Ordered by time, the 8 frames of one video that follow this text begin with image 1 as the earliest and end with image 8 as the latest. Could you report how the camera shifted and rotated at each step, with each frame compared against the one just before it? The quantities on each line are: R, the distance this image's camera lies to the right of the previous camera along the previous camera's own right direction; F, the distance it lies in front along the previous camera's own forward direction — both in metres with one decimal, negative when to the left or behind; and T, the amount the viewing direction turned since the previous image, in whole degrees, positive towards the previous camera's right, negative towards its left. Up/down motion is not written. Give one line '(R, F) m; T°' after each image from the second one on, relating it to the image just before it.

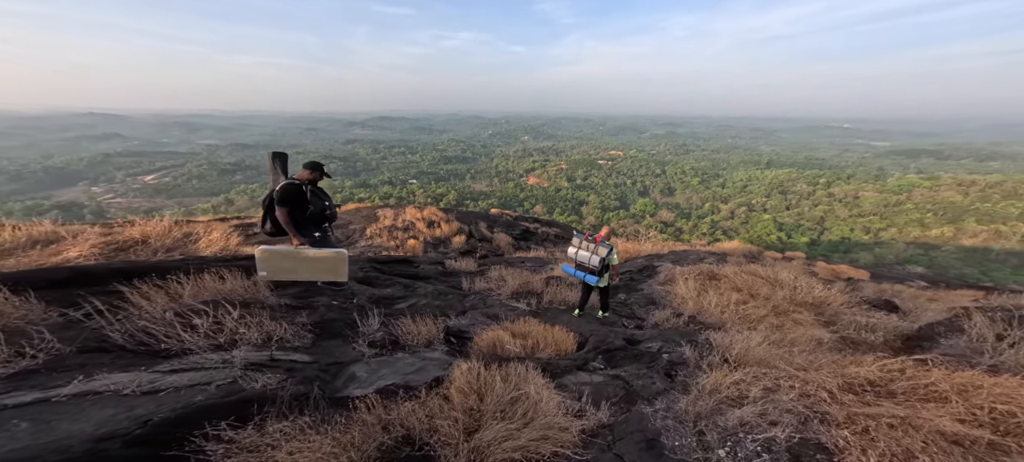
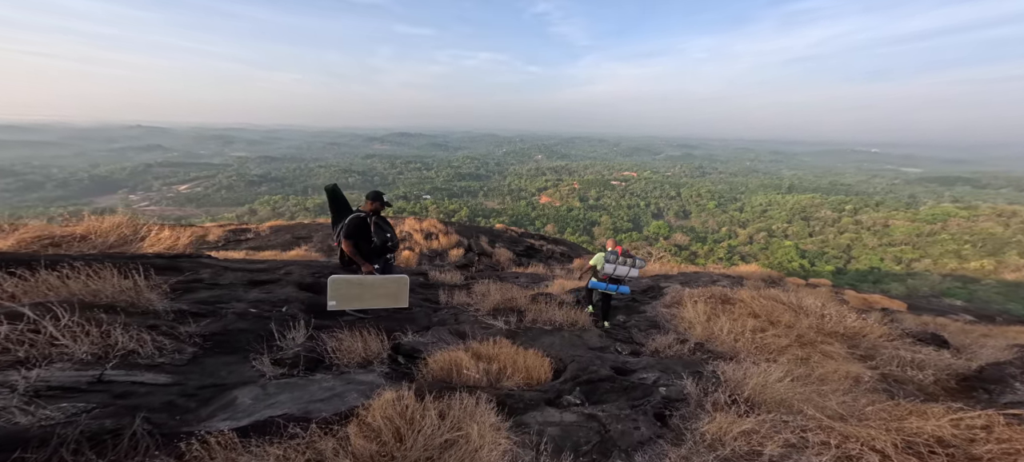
(+0.4, +0.6) m; -3°
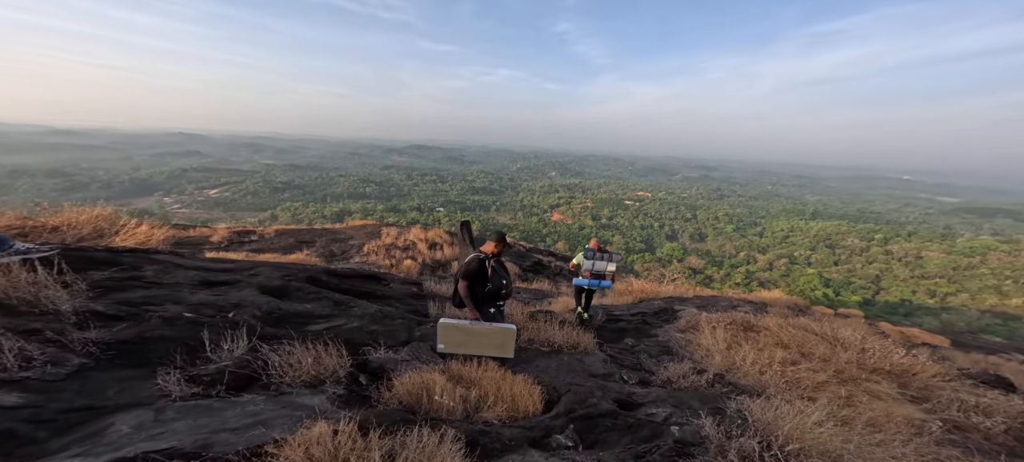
(+0.2, +0.4) m; -2°
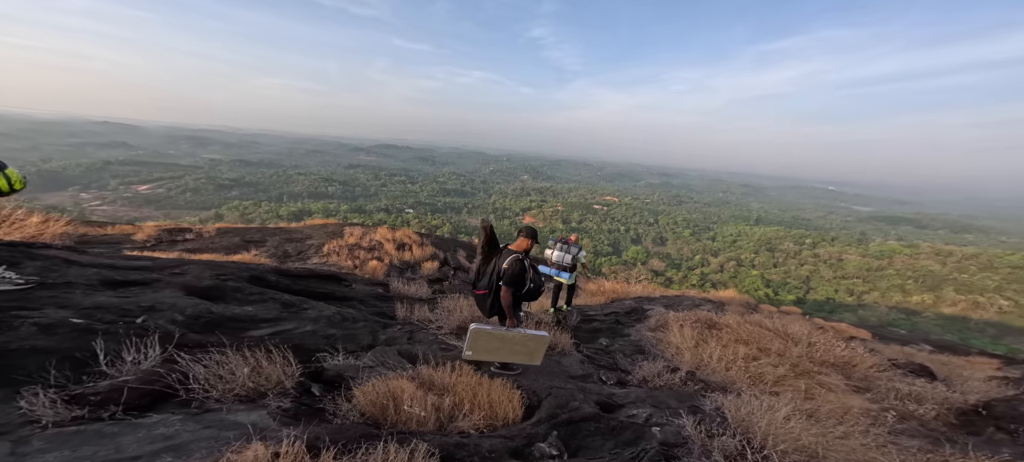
(-0.1, +0.2) m; +6°
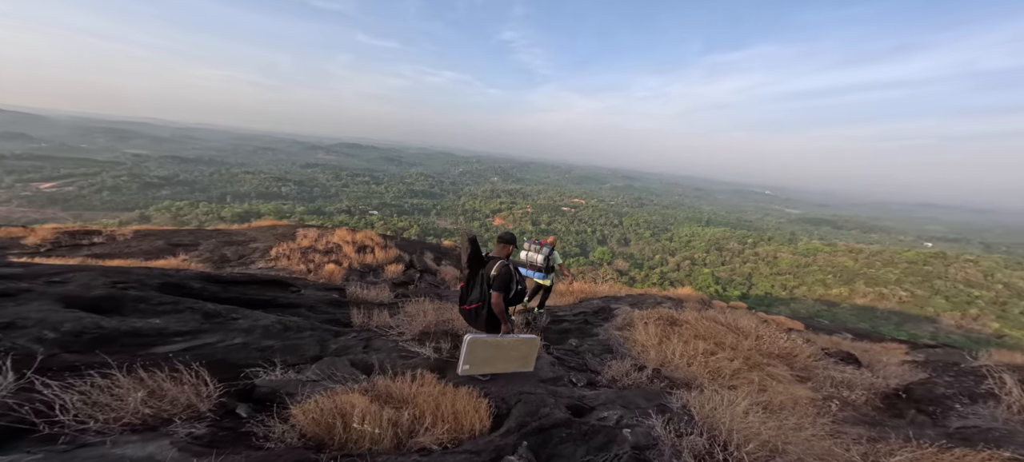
(0.0, +0.1) m; +4°
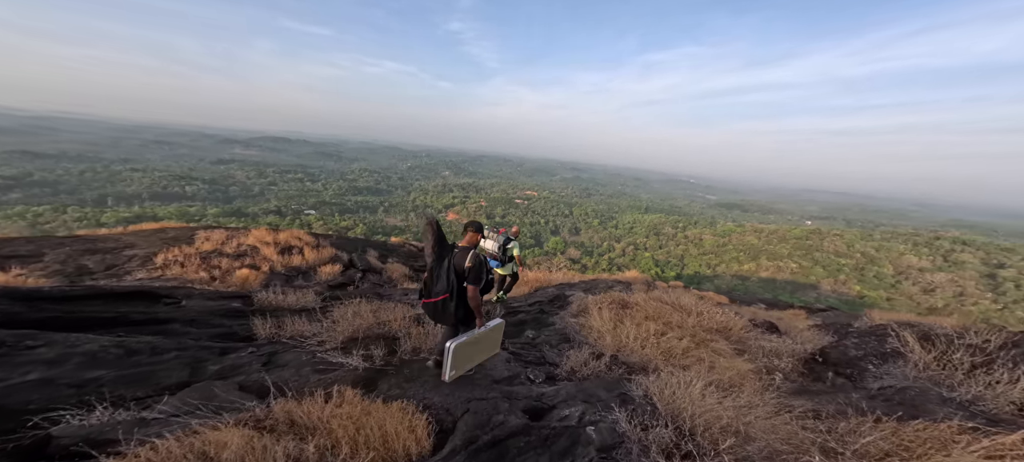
(+0.1, +0.4) m; +6°
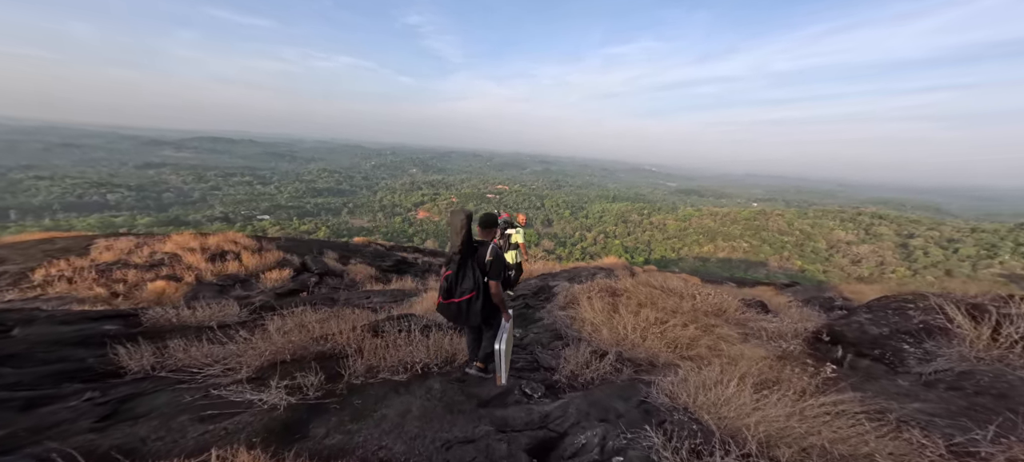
(-0.1, +0.8) m; +4°
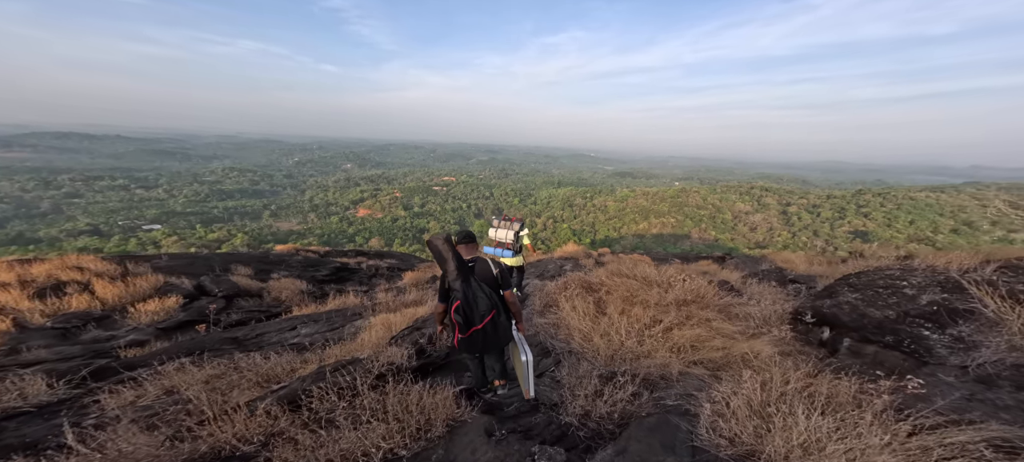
(-0.2, +0.9) m; +8°
